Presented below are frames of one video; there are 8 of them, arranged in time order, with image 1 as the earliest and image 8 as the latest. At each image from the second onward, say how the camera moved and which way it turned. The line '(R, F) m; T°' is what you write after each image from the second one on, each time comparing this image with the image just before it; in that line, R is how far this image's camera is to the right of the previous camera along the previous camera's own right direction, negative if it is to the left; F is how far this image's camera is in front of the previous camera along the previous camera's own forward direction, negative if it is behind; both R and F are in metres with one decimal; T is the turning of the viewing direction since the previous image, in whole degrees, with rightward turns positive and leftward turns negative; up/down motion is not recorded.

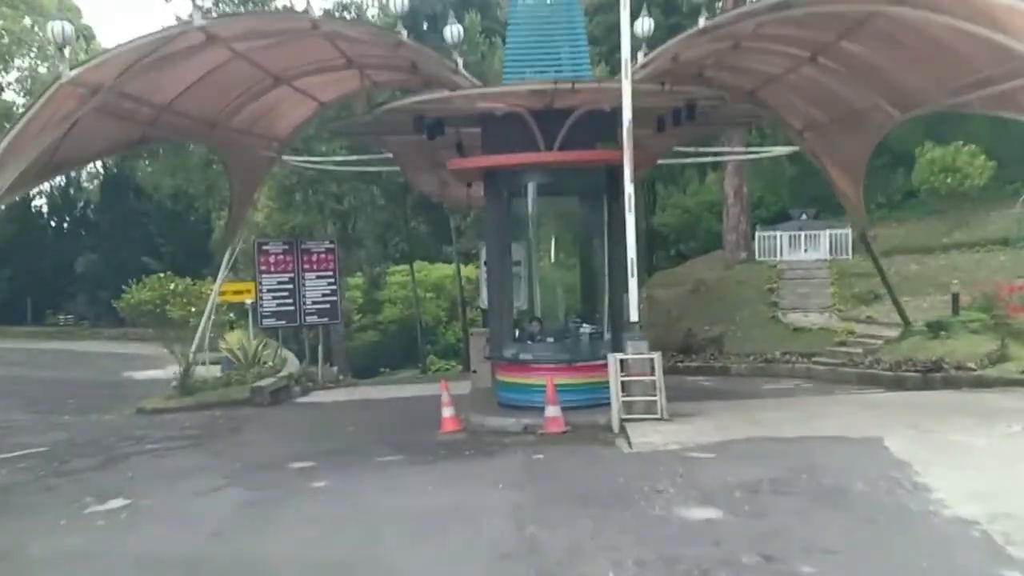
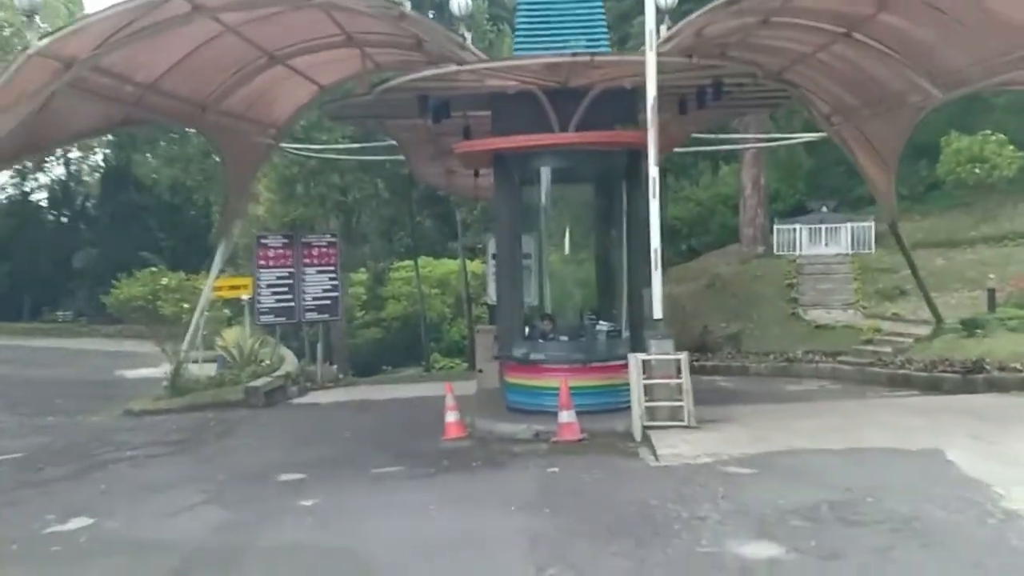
(-0.1, +1.1) m; 0°
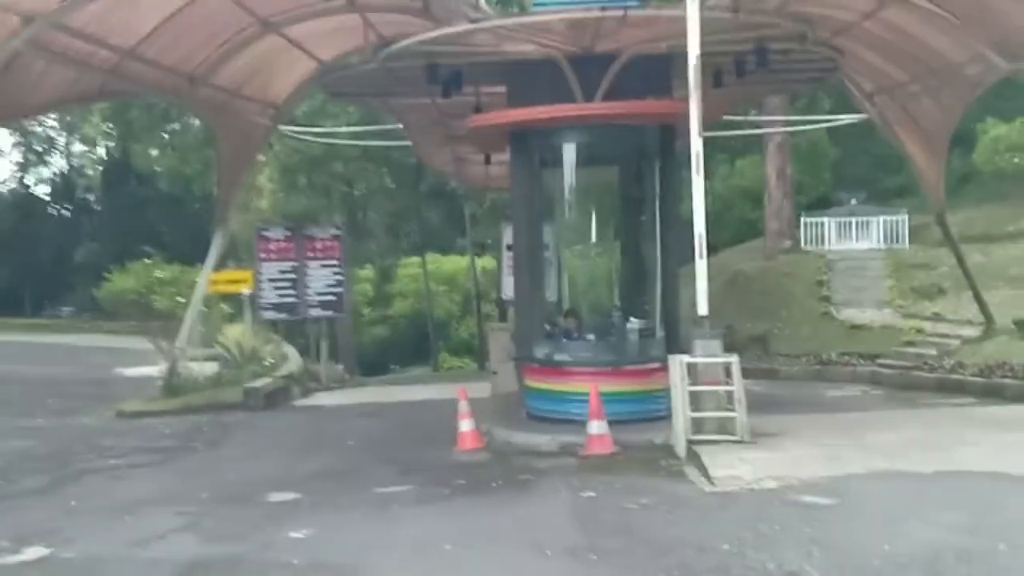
(-0.2, +1.6) m; -1°
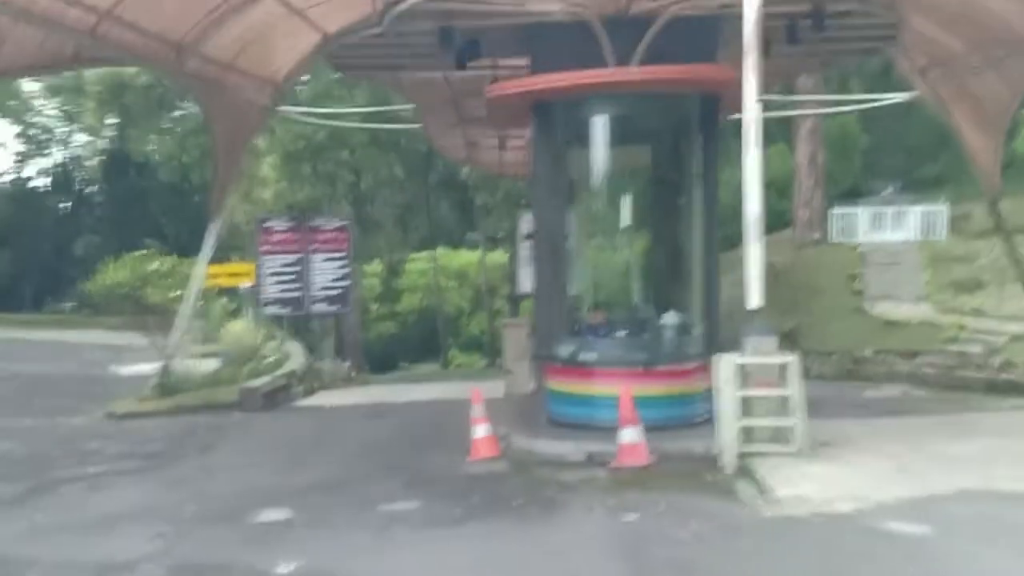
(-0.2, +1.3) m; -1°
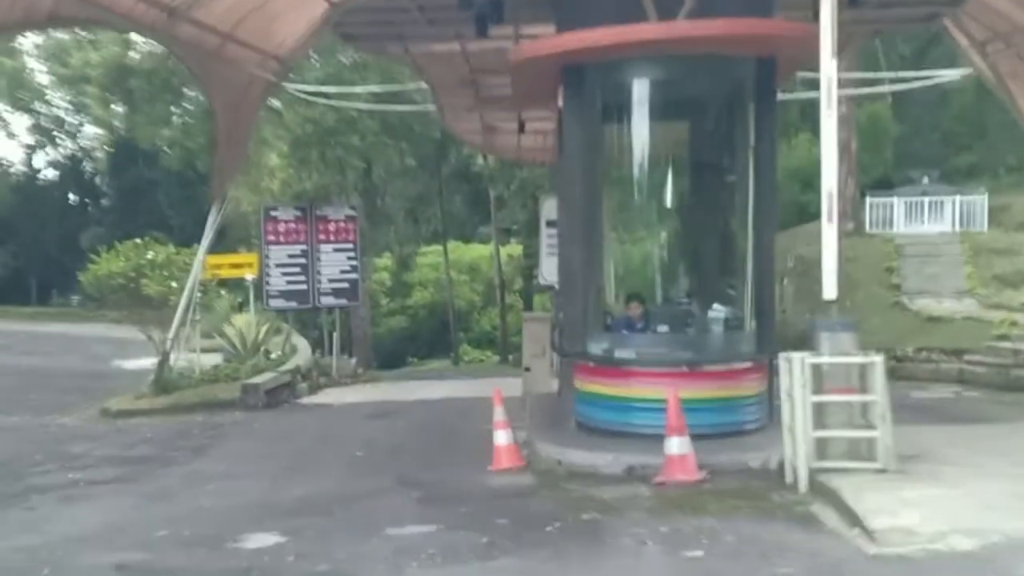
(-0.2, +1.3) m; -1°
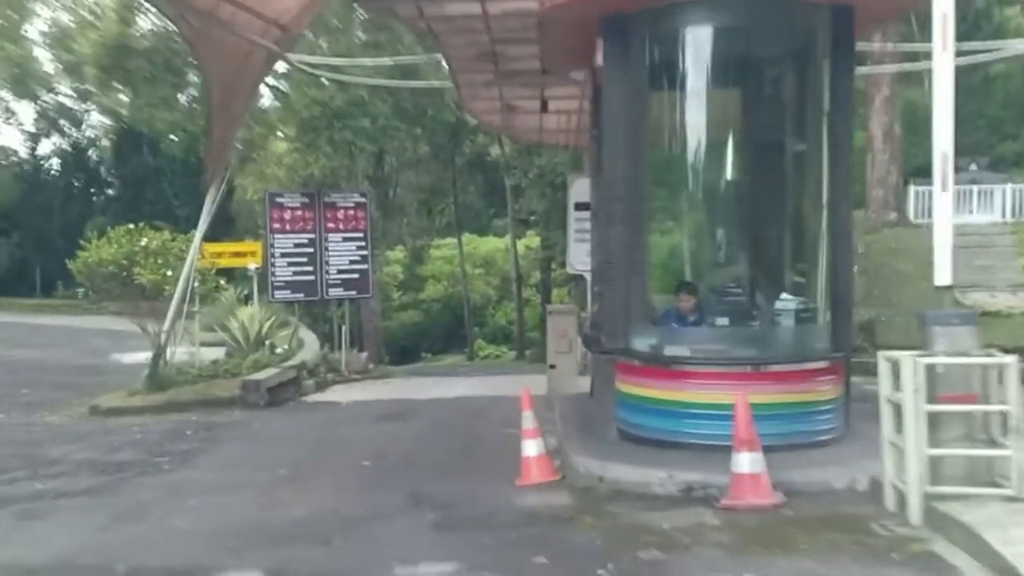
(-0.2, +1.5) m; -1°
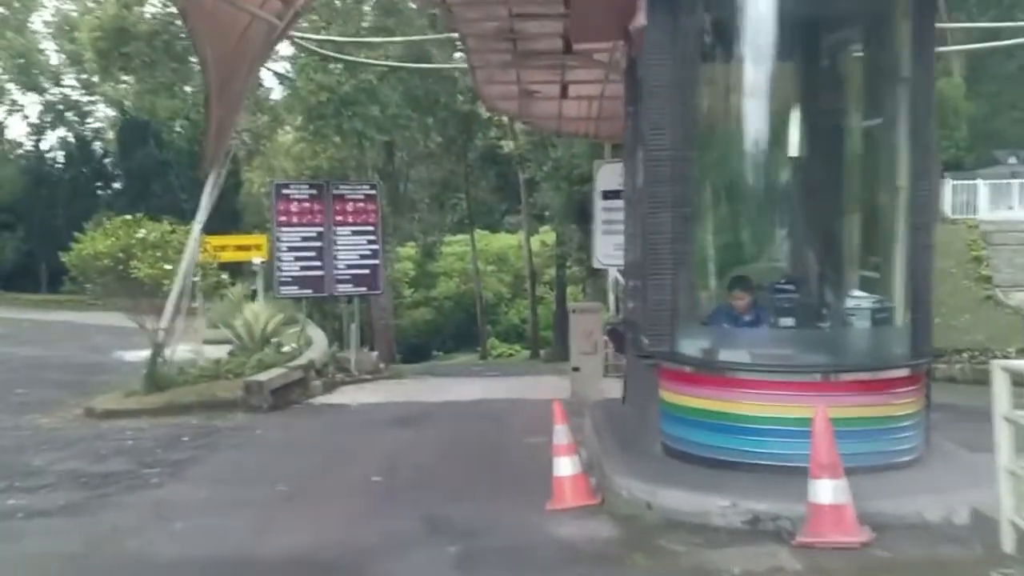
(-0.2, +1.1) m; -1°
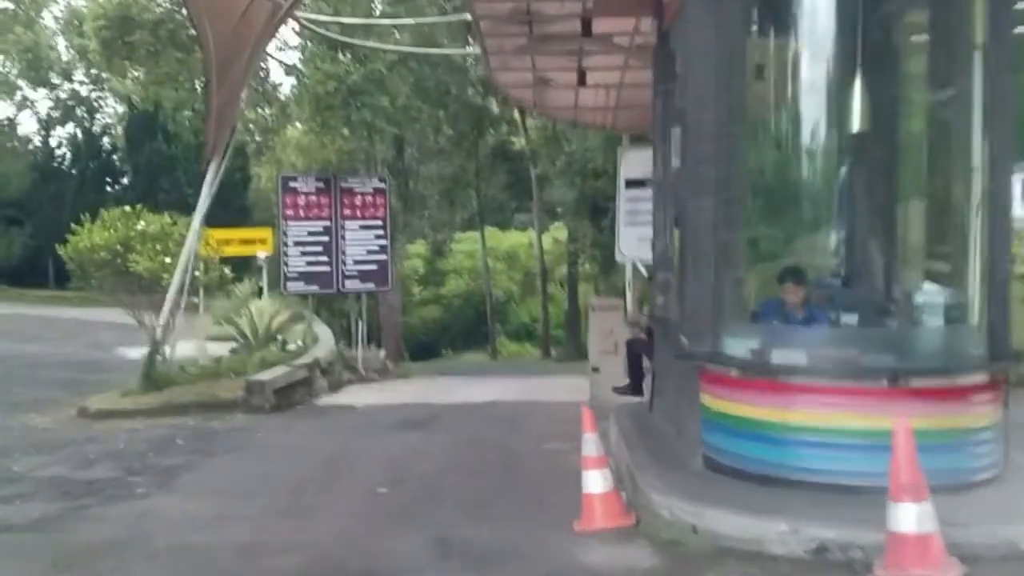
(-0.1, +0.8) m; -1°
